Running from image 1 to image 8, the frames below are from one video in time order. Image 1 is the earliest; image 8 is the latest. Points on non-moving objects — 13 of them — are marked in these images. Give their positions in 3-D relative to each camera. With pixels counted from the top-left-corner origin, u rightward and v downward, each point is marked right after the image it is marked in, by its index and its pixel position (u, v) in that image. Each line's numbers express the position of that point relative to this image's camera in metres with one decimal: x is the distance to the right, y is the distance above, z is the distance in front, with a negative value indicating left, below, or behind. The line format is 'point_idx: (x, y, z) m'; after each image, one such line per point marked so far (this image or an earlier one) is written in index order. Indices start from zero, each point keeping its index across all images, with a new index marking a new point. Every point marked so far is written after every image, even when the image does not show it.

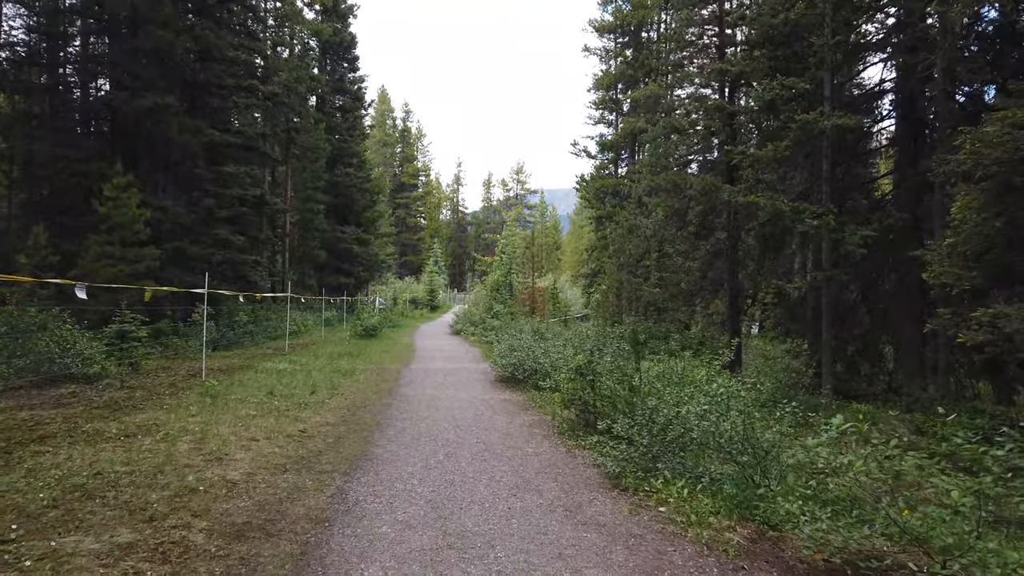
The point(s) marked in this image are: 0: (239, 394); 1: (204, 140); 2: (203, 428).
0: (-3.4, -1.4, +8.8) m
1: (-8.1, +3.9, +18.5) m
2: (-2.9, -1.3, +6.5) m
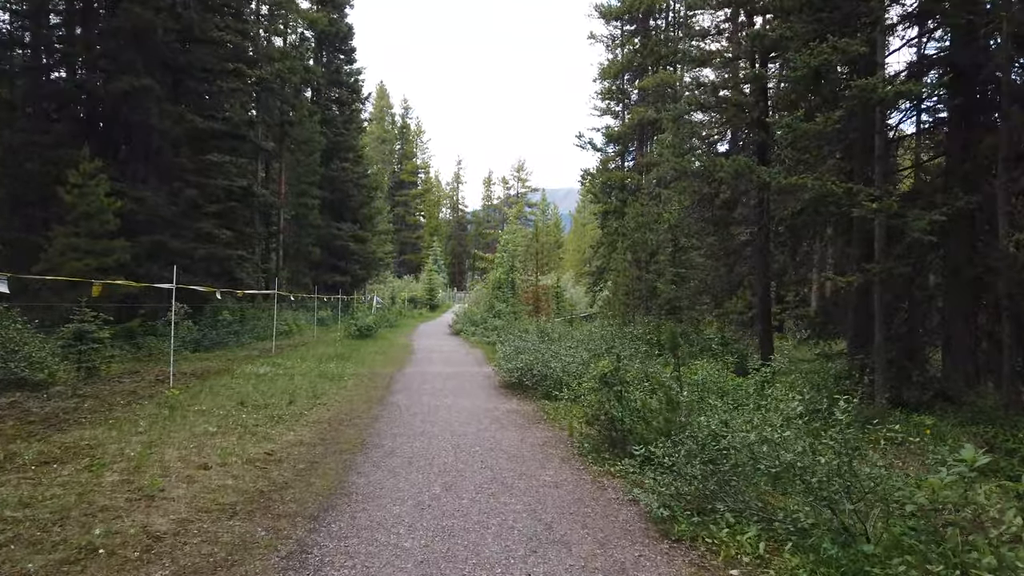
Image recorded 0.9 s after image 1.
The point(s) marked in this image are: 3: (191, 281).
0: (-3.4, -1.3, +7.6) m
1: (-8.0, +4.0, +17.2) m
2: (-2.8, -1.2, +5.3) m
3: (-7.8, +0.1, +16.9) m
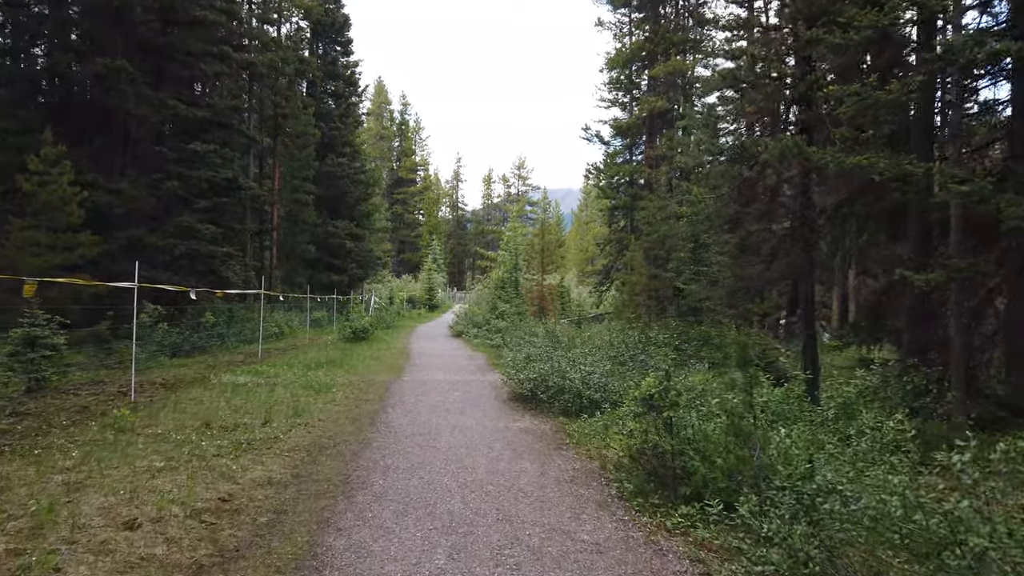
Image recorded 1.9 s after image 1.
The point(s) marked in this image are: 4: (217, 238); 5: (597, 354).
0: (-3.2, -1.3, +6.4) m
1: (-7.9, +4.0, +16.0) m
2: (-2.6, -1.2, +4.1) m
3: (-7.6, +0.2, +15.7) m
4: (-7.3, +1.2, +17.2) m
5: (+1.2, -0.9, +9.6) m
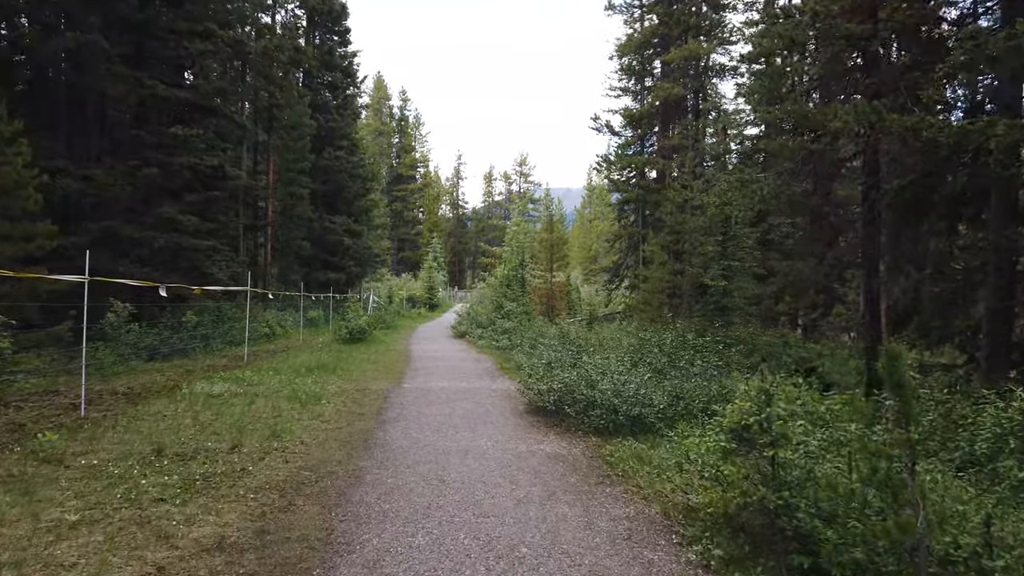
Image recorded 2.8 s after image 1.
0: (-3.0, -1.2, +5.1) m
1: (-7.7, +4.0, +14.7) m
2: (-2.4, -1.2, +2.8) m
3: (-7.4, +0.2, +14.4) m
4: (-7.1, +1.3, +15.9) m
5: (+1.4, -0.9, +8.3) m
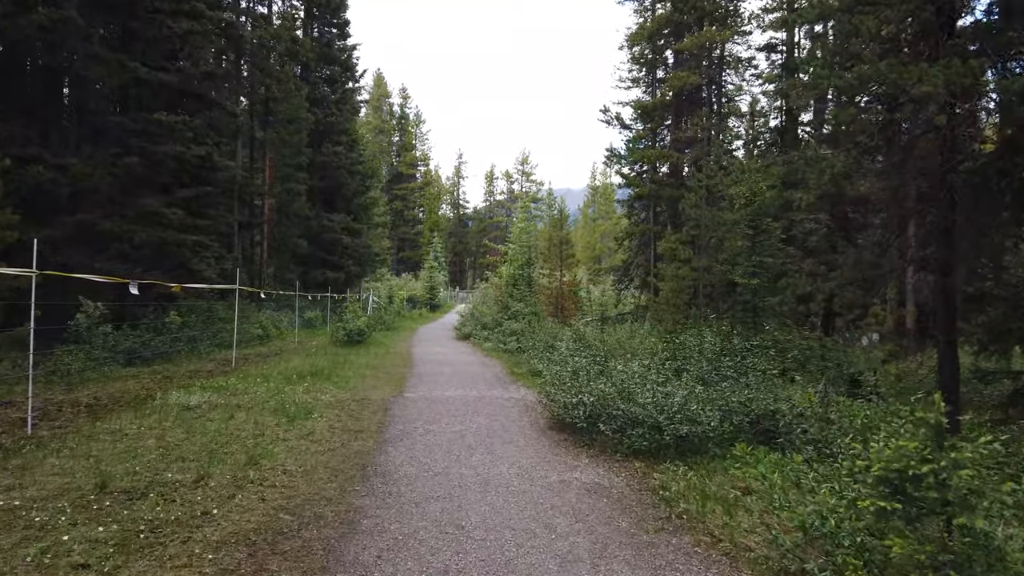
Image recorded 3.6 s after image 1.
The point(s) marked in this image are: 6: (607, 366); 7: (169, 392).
0: (-2.8, -1.2, +4.0) m
1: (-7.5, +4.1, +13.6) m
2: (-2.2, -1.1, +1.7) m
3: (-7.2, +0.3, +13.3) m
4: (-6.9, +1.3, +14.9) m
5: (+1.6, -0.9, +7.2) m
6: (+1.0, -0.8, +7.6) m
7: (-4.1, -1.2, +8.3) m
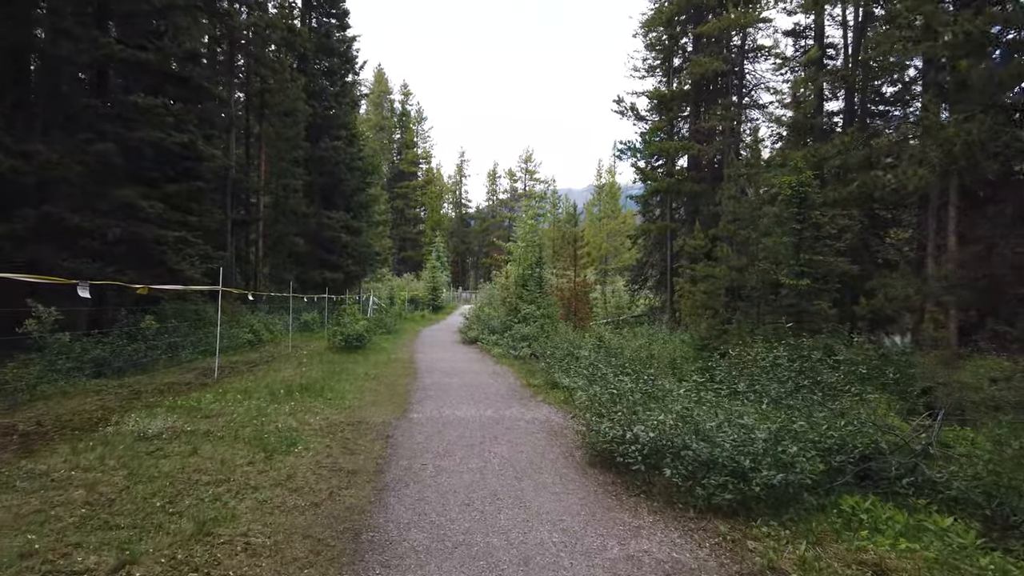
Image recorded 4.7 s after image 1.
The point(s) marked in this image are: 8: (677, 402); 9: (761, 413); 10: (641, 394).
0: (-2.5, -1.2, +2.7) m
1: (-7.2, +4.0, +12.3) m
2: (-2.0, -1.2, +0.4) m
3: (-7.0, +0.2, +12.0) m
4: (-6.6, +1.3, +13.5) m
5: (+1.8, -0.9, +5.9) m
6: (+1.3, -0.9, +6.3) m
7: (-3.8, -1.3, +7.0) m
8: (+1.3, -0.9, +5.4) m
9: (+1.9, -0.9, +5.1) m
10: (+1.1, -0.9, +5.9) m
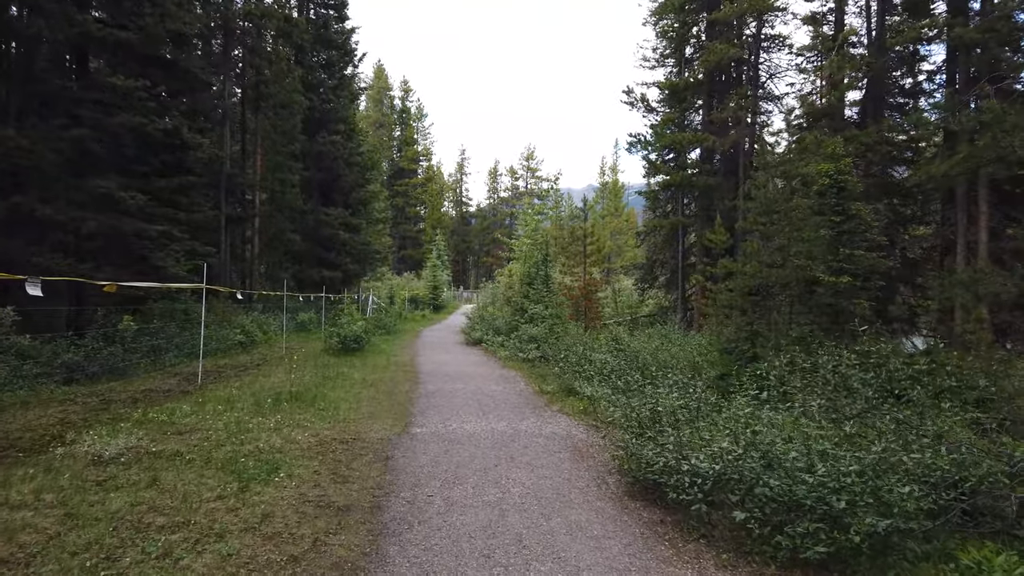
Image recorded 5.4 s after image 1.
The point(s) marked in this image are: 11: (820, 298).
0: (-2.4, -1.2, +1.7) m
1: (-7.0, +4.1, +11.4) m
2: (-1.8, -1.1, -0.5) m
3: (-6.8, +0.3, +11.1) m
4: (-6.4, +1.3, +12.6) m
5: (+2.0, -0.8, +5.0) m
6: (+1.4, -0.8, +5.4) m
7: (-3.7, -1.2, +6.1) m
8: (+1.4, -0.9, +4.5) m
9: (+2.0, -0.9, +4.2) m
10: (+1.2, -0.9, +5.0) m
11: (+4.3, -0.1, +9.8) m
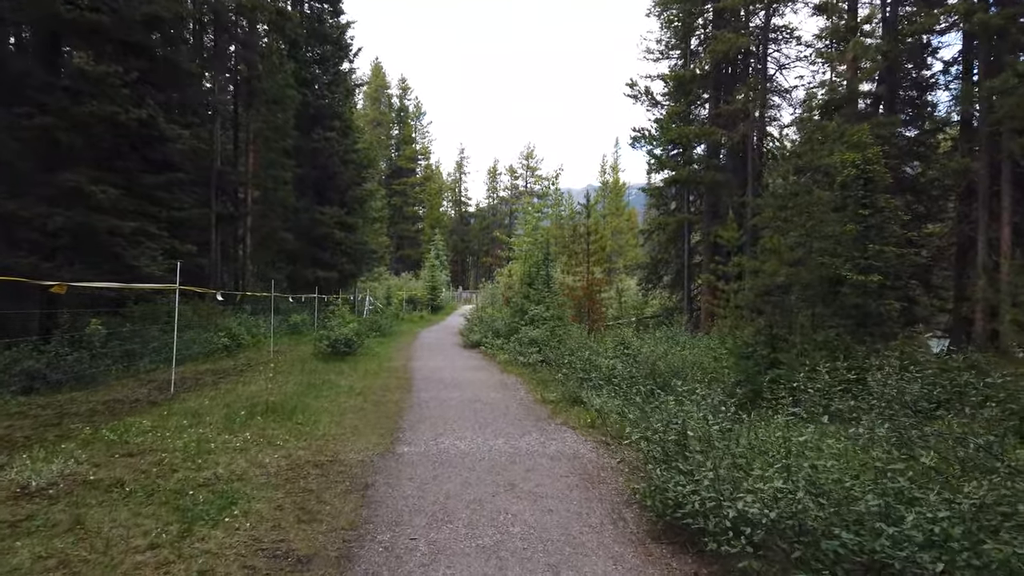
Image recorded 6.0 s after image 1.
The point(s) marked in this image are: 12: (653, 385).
0: (-2.4, -1.2, +1.0) m
1: (-7.1, +4.1, +10.6) m
2: (-1.8, -1.1, -1.3) m
3: (-6.8, +0.2, +10.3) m
4: (-6.5, +1.3, +11.8) m
5: (+2.0, -0.8, +4.2) m
6: (+1.4, -0.8, +4.6) m
7: (-3.7, -1.2, +5.3) m
8: (+1.4, -0.8, +3.8) m
9: (+2.0, -0.9, +3.4) m
10: (+1.2, -0.9, +4.2) m
11: (+4.3, -0.1, +9.0) m
12: (+1.6, -1.0, +8.1) m
